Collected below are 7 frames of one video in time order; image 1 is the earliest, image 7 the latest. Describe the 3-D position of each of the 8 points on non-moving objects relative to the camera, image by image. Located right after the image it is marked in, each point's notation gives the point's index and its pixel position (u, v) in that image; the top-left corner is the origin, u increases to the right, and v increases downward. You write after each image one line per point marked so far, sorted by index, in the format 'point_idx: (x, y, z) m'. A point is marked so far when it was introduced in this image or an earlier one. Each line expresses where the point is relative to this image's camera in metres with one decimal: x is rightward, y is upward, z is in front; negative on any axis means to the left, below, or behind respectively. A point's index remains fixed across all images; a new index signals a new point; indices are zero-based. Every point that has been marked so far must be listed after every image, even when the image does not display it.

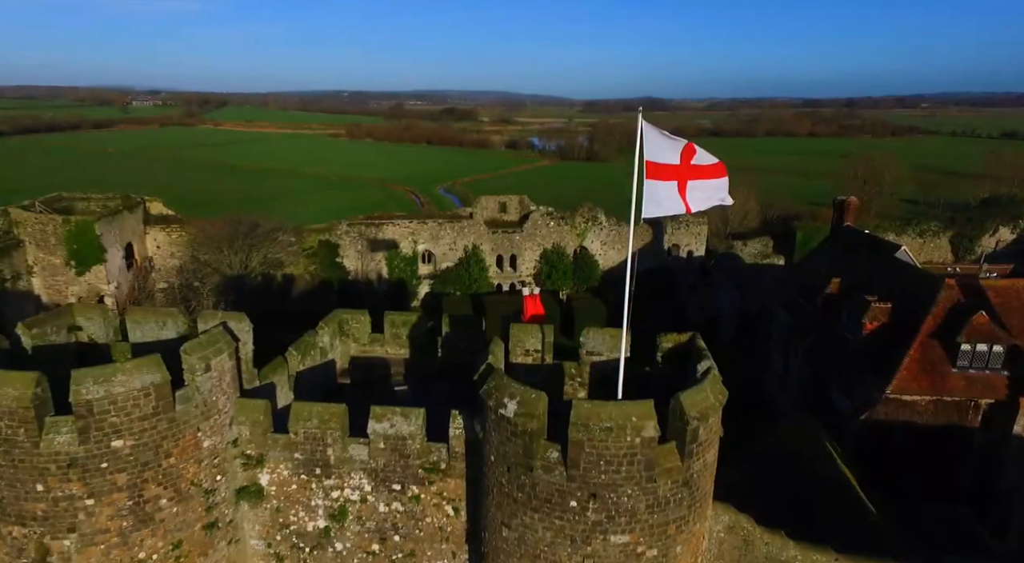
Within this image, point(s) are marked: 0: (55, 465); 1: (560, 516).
0: (-5.3, -2.1, +7.4) m
1: (+0.5, -2.6, +7.1) m
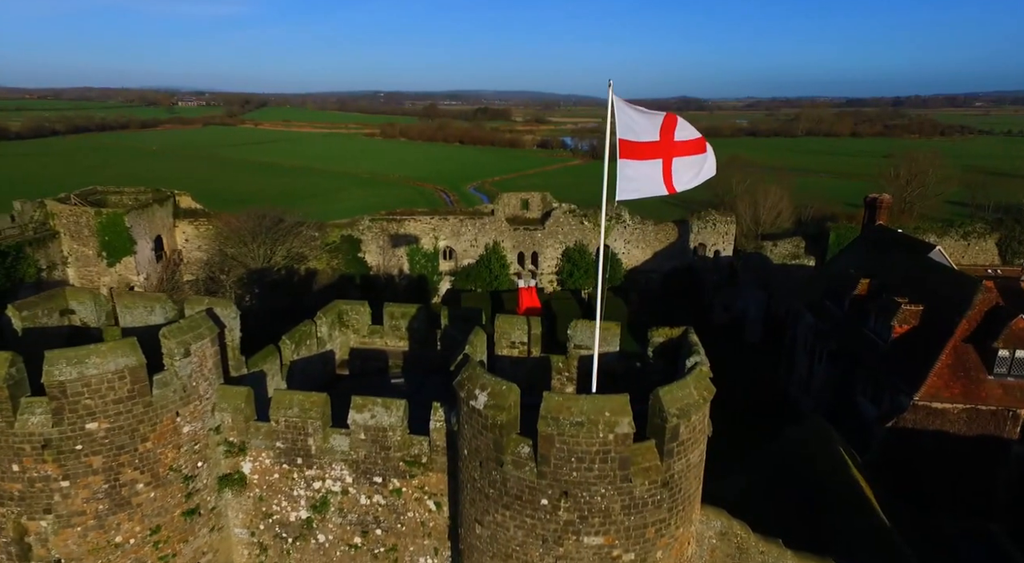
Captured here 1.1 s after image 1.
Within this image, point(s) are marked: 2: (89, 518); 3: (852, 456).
0: (-5.6, -1.9, +7.4) m
1: (+0.2, -2.5, +6.8) m
2: (-5.2, -2.9, +7.8) m
3: (+6.8, -3.4, +12.4) m
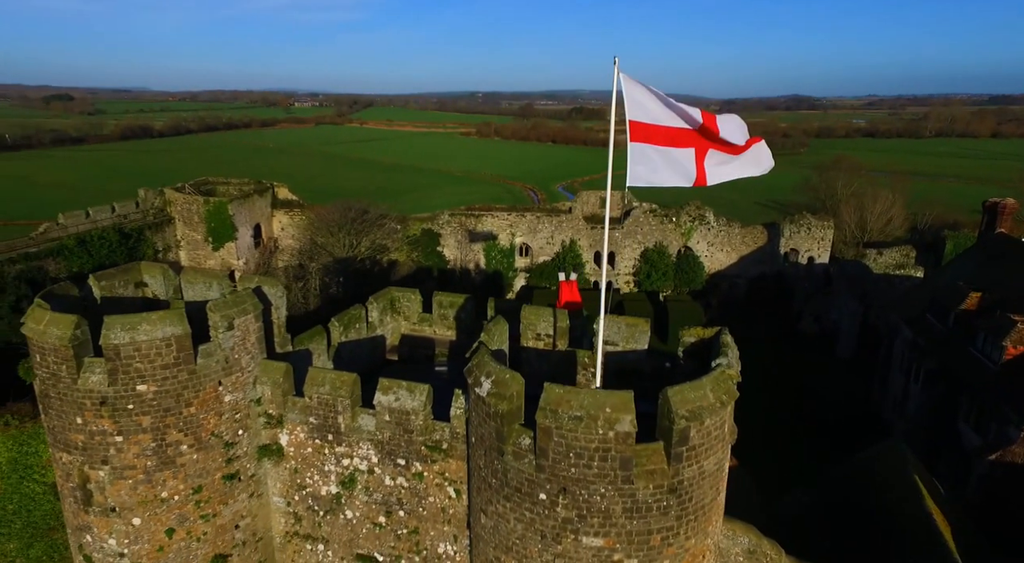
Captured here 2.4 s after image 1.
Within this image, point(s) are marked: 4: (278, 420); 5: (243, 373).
0: (-5.4, -1.5, +8.1) m
1: (+0.2, -2.4, +6.6) m
2: (-5.0, -2.6, +8.5) m
3: (+7.6, -3.6, +11.2) m
4: (-3.5, -2.1, +9.4) m
5: (-3.8, -1.3, +9.0) m
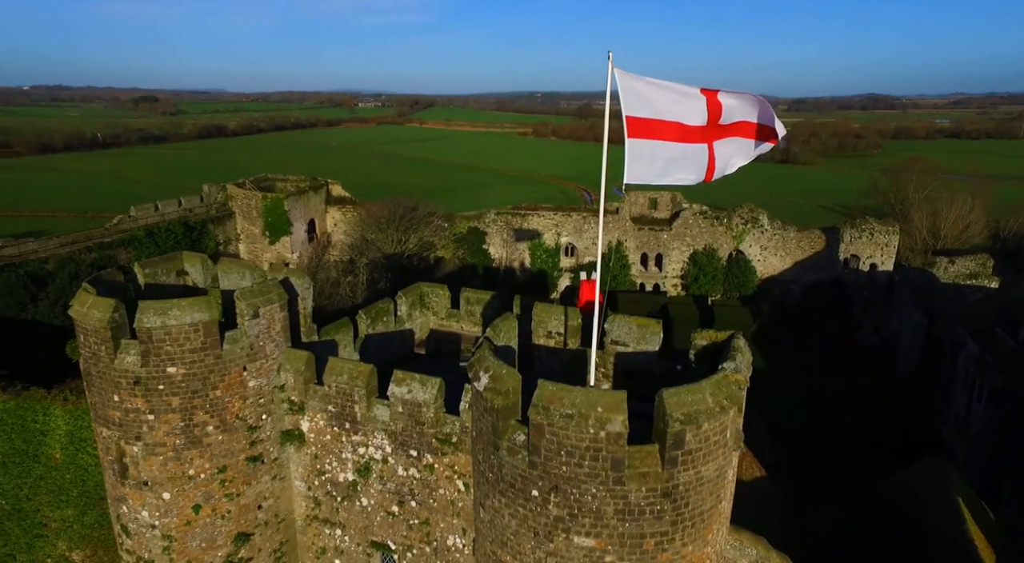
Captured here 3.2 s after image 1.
0: (-5.3, -1.4, +8.7) m
1: (+0.1, -2.3, +6.6) m
2: (-4.9, -2.4, +9.0) m
3: (+7.8, -3.8, +10.5) m
4: (-3.3, -1.9, +9.7) m
5: (-3.6, -1.2, +9.4) m
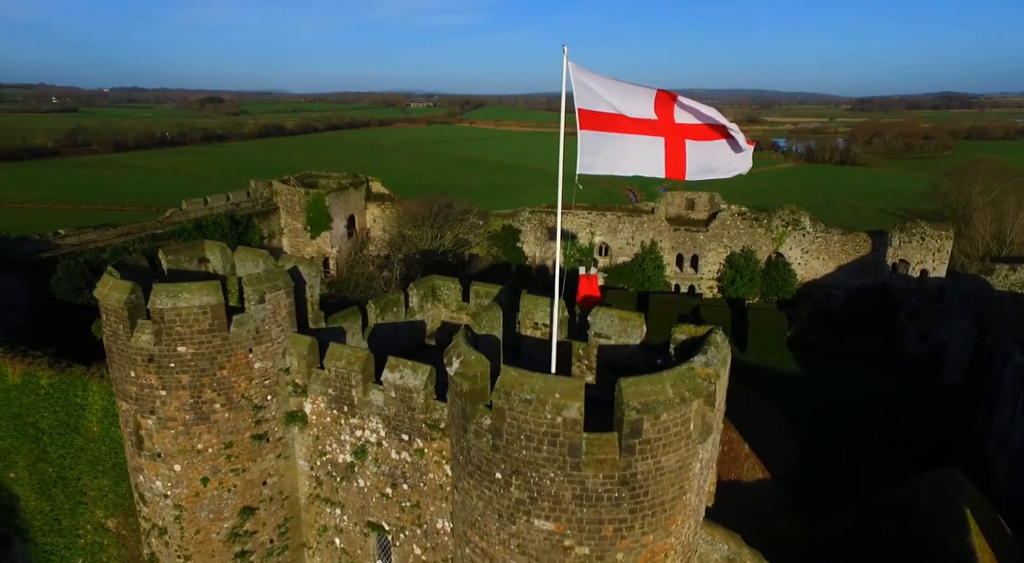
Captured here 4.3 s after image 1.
0: (-5.5, -1.1, +9.3) m
1: (-0.3, -2.2, +6.8) m
2: (-5.1, -2.2, +9.6) m
3: (+7.7, -3.8, +10.1) m
4: (-3.4, -1.7, +10.2) m
5: (-3.7, -1.0, +9.9) m
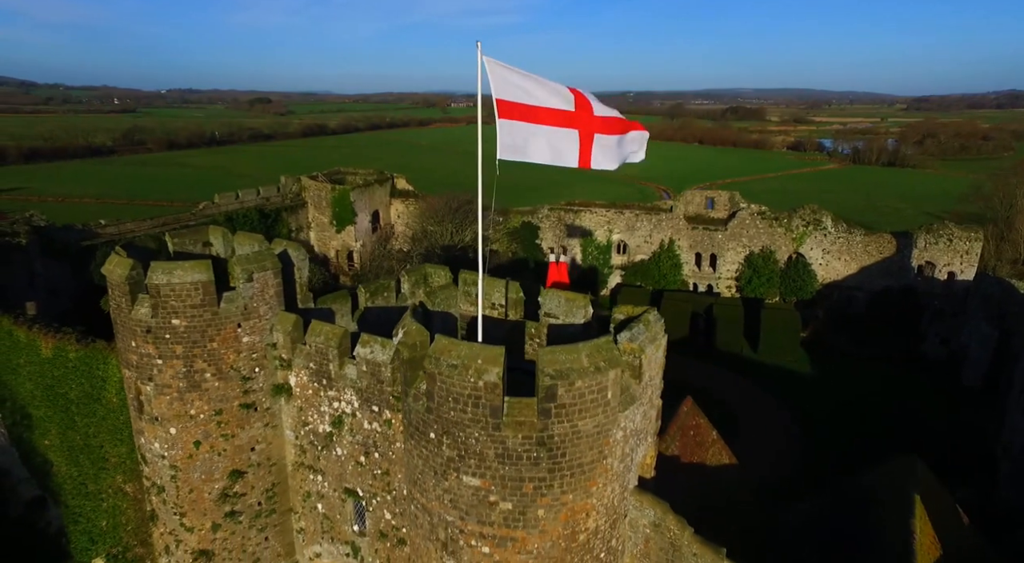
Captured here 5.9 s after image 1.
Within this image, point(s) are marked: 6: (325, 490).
0: (-6.0, -0.8, +10.3) m
1: (-1.0, -1.9, +7.4) m
2: (-5.6, -1.8, +10.5) m
3: (+7.1, -3.7, +10.1) m
4: (-3.9, -1.4, +11.0) m
5: (-4.3, -0.6, +10.7) m
6: (-3.3, -3.7, +11.2) m
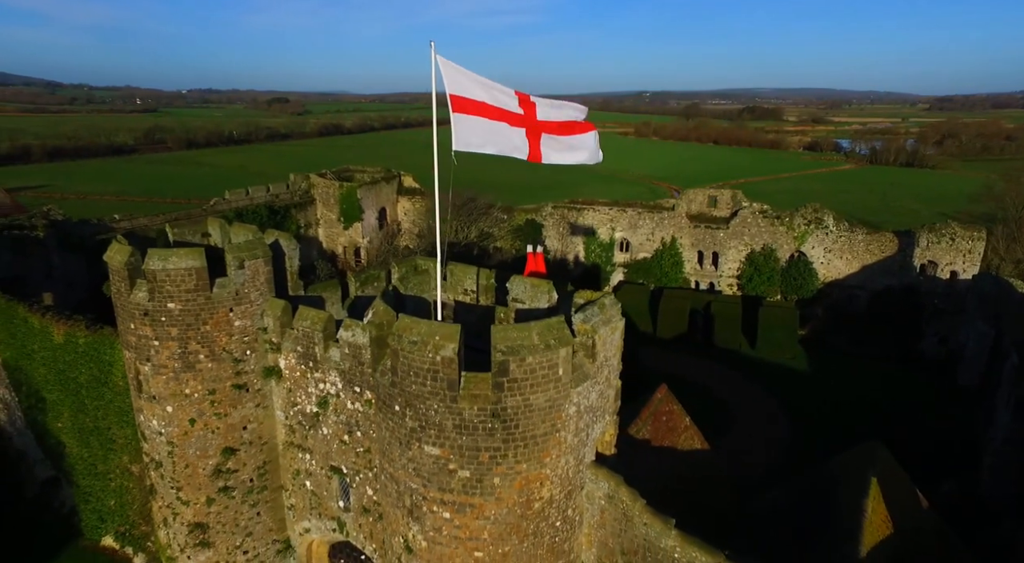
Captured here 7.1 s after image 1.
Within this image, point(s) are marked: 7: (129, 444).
0: (-6.5, -0.5, +10.9) m
1: (-1.5, -1.7, +7.9) m
2: (-6.0, -1.6, +11.1) m
3: (+6.7, -3.6, +10.4) m
4: (-4.3, -1.2, +11.6) m
5: (-4.7, -0.4, +11.3) m
6: (-3.7, -3.5, +11.8) m
7: (-9.4, -4.0, +15.6) m
